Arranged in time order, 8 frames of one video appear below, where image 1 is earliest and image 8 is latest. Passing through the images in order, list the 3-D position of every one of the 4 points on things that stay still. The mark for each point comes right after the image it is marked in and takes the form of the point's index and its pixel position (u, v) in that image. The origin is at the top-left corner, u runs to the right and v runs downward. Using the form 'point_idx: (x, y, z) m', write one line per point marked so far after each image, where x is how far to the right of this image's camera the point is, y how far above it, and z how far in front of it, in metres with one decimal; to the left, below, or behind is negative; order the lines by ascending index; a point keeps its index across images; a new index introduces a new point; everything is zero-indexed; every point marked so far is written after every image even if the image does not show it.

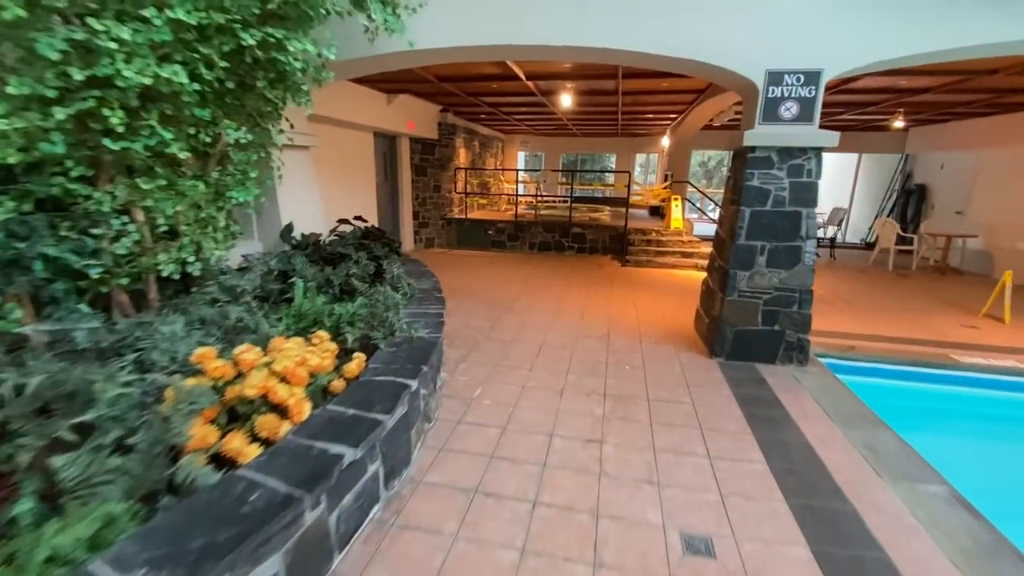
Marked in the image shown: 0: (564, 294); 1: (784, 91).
0: (+0.6, -0.1, +5.6) m
1: (+1.9, +1.4, +3.4) m
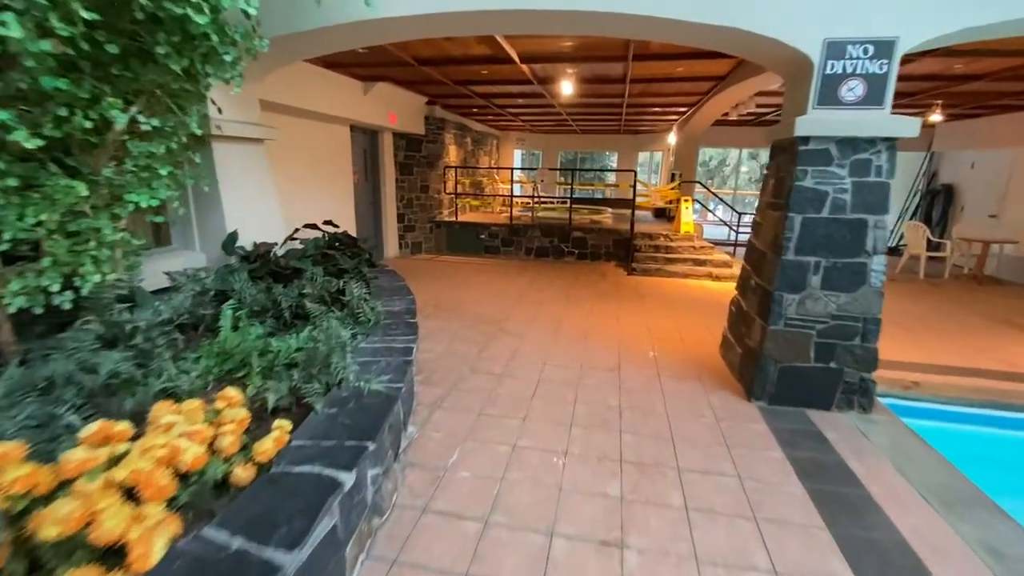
0: (+0.5, -0.2, +4.8) m
1: (+1.8, +1.2, +2.7) m
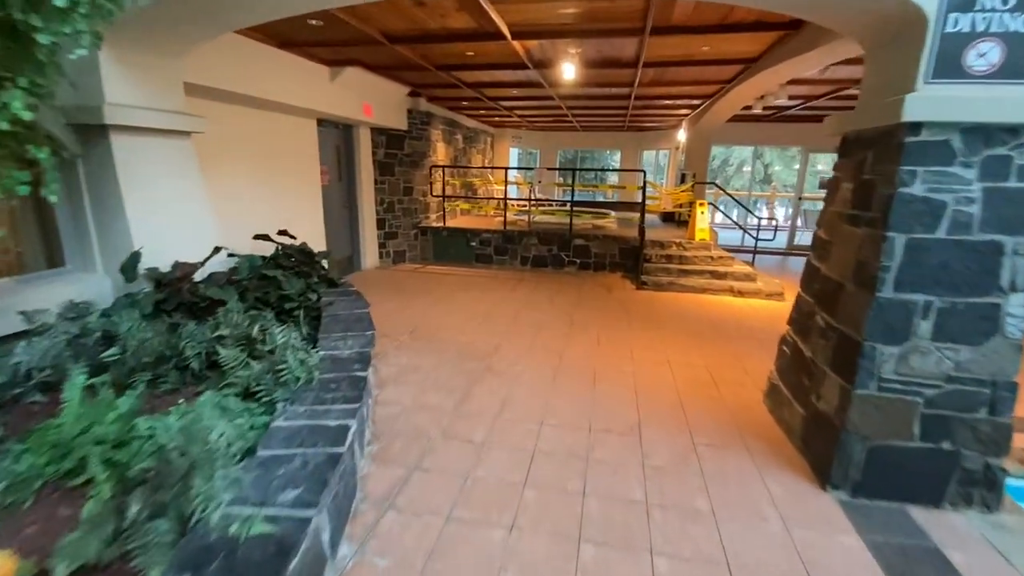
0: (+0.5, -0.4, +4.0) m
1: (+1.8, +1.0, +1.8) m
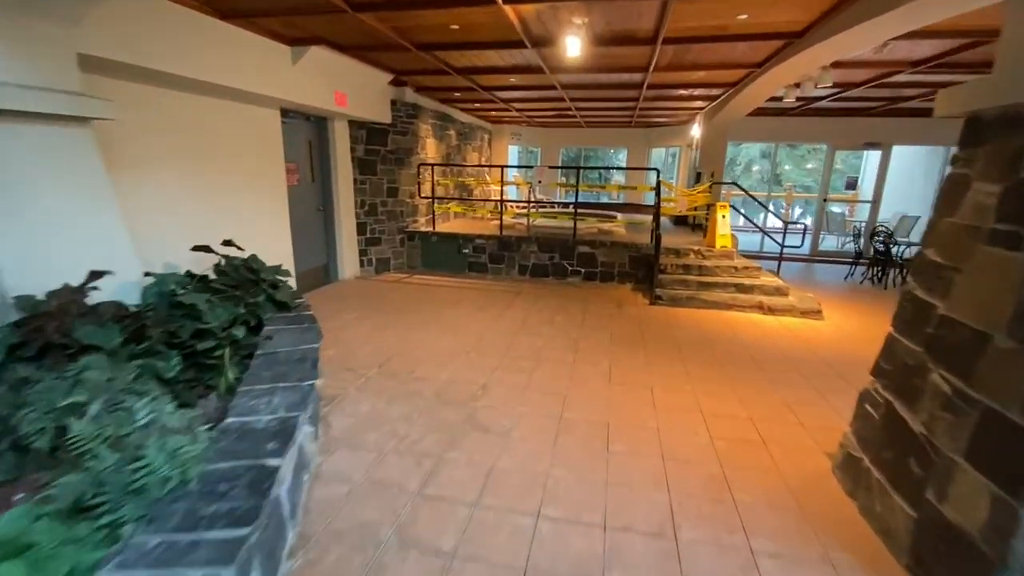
0: (+0.4, -0.6, +3.2) m
1: (+1.7, +0.8, +1.1) m
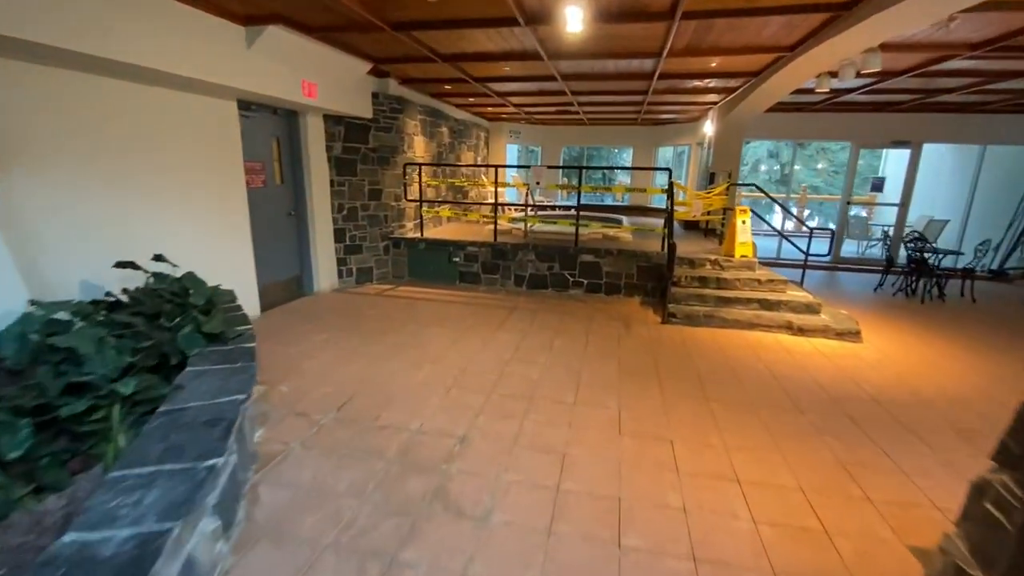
0: (+0.3, -0.7, +2.6) m
1: (+1.6, +0.7, +0.5) m
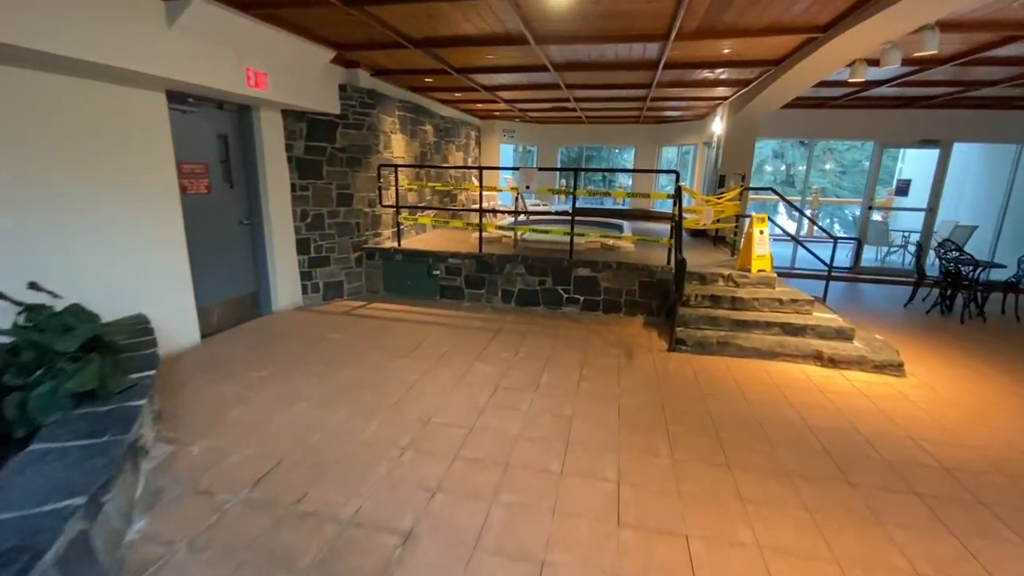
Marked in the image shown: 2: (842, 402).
0: (+0.2, -0.9, +2.0) m
1: (+1.5, +0.5, -0.2) m
2: (+2.1, -0.7, +3.1) m
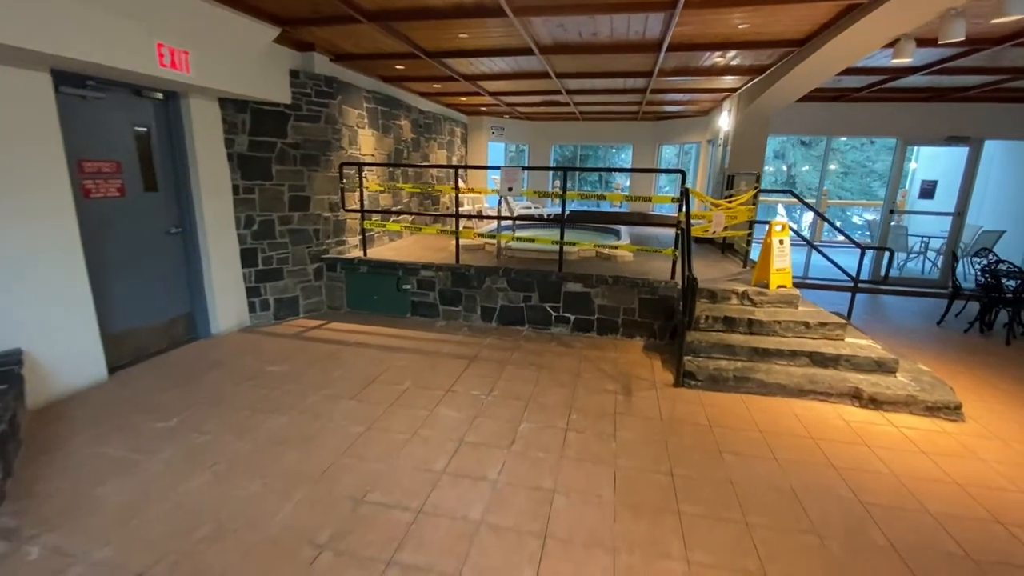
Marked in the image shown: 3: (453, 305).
0: (0.0, -1.1, +1.4) m
1: (+1.3, +0.4, -0.8) m
2: (+1.9, -0.9, +2.5) m
3: (-0.5, -0.2, +4.4) m
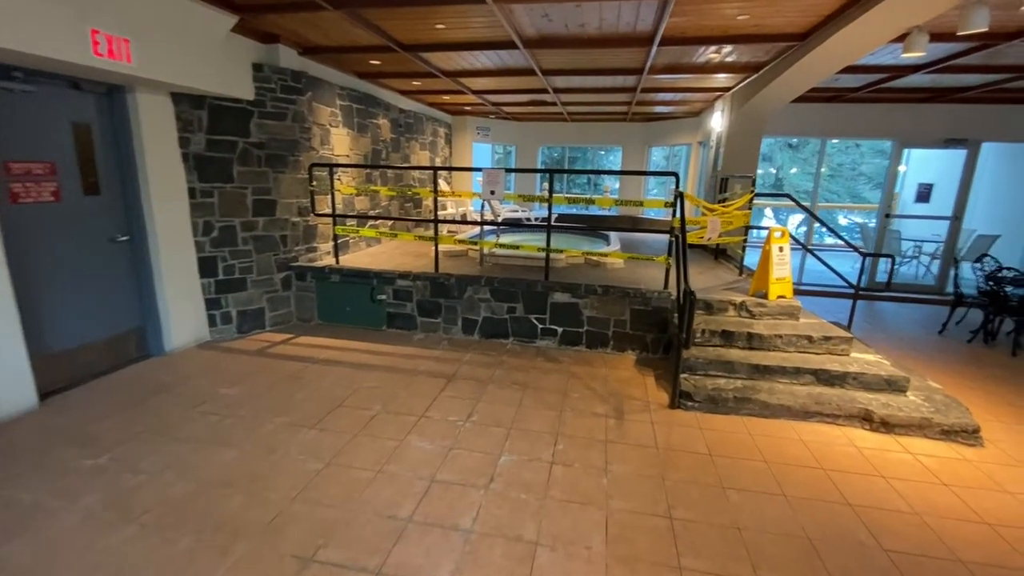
0: (0.0, -1.1, +1.1) m
1: (+1.3, +0.3, -1.0) m
2: (+1.8, -0.9, +2.2) m
3: (-0.7, -0.2, +4.1) m
